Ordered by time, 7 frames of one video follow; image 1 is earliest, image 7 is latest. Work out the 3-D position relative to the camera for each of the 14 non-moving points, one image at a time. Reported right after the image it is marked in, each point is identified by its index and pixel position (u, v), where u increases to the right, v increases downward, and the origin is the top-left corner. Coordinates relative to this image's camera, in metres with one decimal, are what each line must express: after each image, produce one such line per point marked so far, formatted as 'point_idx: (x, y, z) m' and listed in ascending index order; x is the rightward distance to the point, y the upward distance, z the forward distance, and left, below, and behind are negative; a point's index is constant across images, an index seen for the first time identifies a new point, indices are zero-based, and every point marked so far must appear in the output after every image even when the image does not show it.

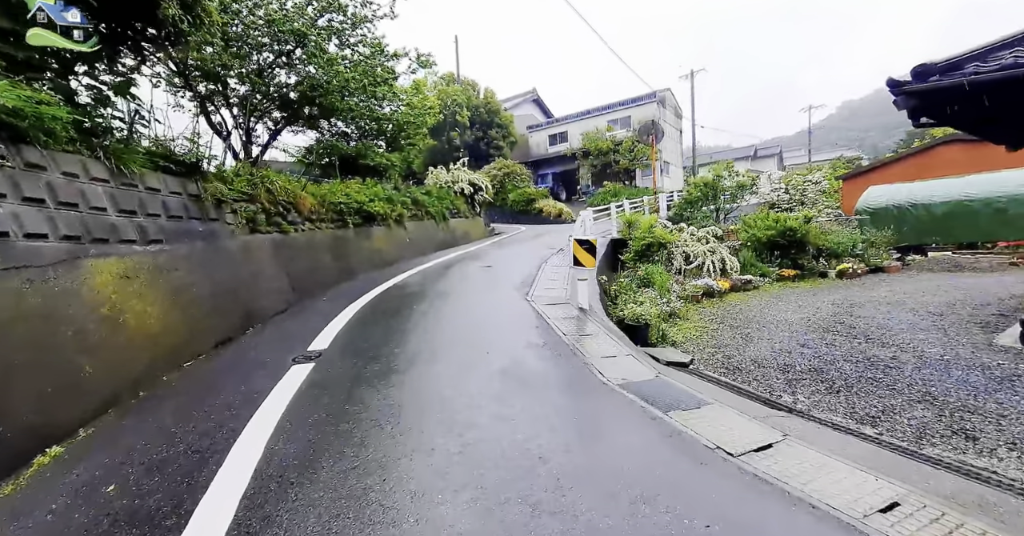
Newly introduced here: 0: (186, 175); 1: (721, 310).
0: (-3.6, +1.0, +4.9) m
1: (+3.1, -0.6, +6.8) m
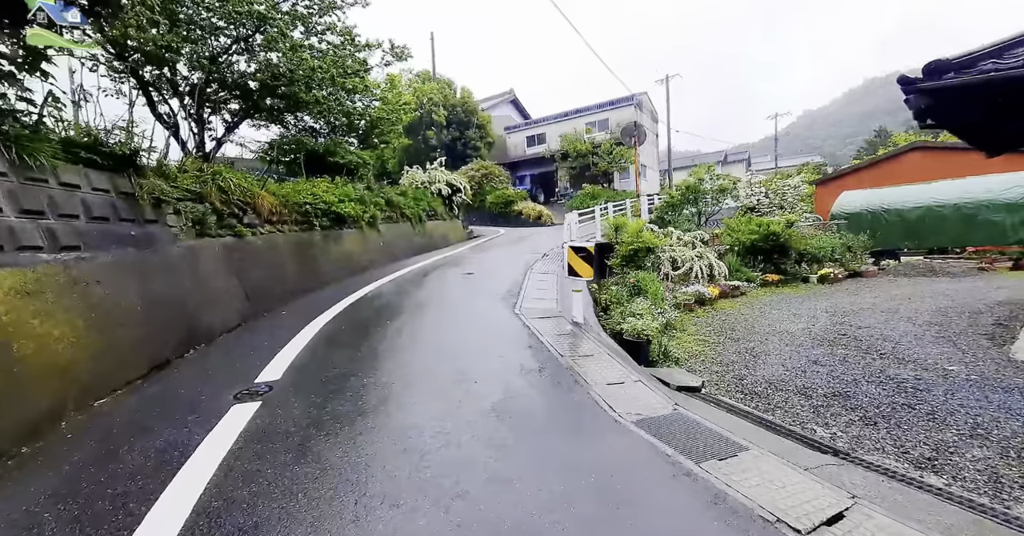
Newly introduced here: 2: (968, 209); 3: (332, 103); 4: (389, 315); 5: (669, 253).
0: (-3.7, +0.9, +4.2) m
1: (+2.9, -0.7, +6.4) m
2: (+14.7, +1.9, +14.5) m
3: (-3.4, +3.1, +8.5) m
4: (-1.3, -0.5, +4.7) m
5: (+3.2, +0.3, +9.1) m
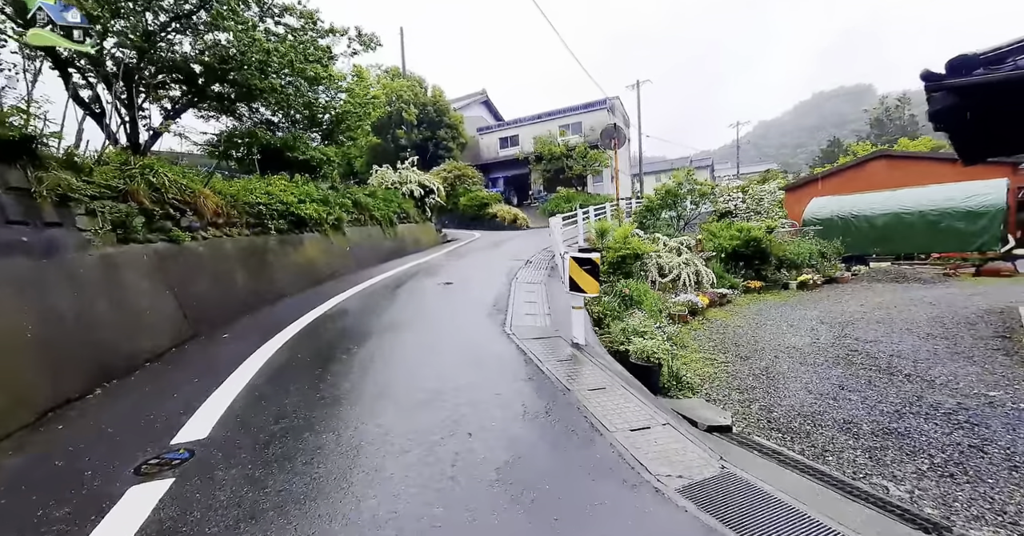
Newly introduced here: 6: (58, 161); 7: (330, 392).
0: (-3.8, +0.8, +3.3) m
1: (+2.7, -0.9, +5.9) m
2: (+13.9, +1.7, +14.9) m
3: (-3.8, +3.0, +7.7) m
4: (-1.4, -0.6, +3.9) m
5: (+2.8, +0.2, +8.7) m
6: (-3.9, +0.9, +3.9) m
7: (-1.1, -0.8, +2.8) m
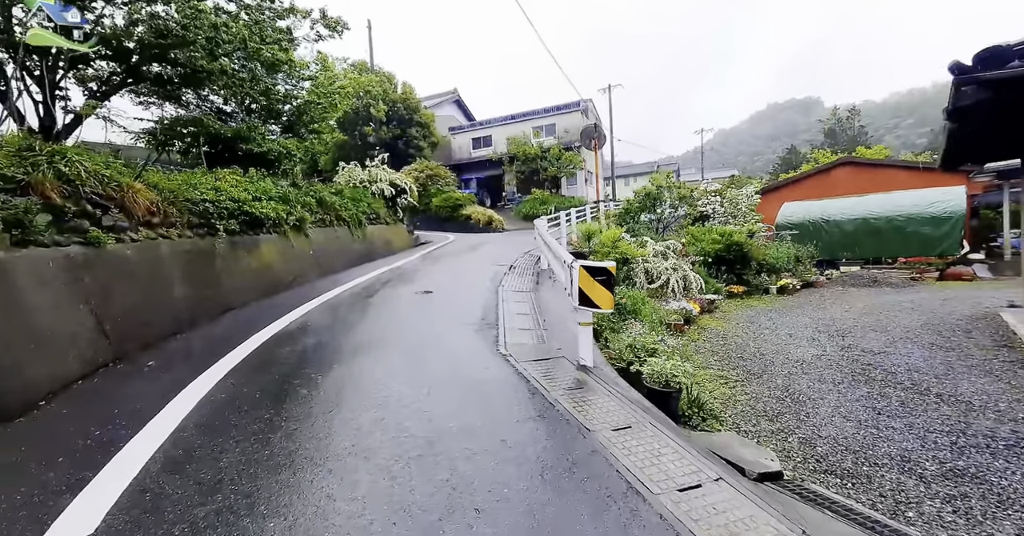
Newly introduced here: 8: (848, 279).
0: (-3.7, +0.7, +2.5) m
1: (+2.5, -1.0, +5.5) m
2: (+13.1, +1.6, +15.2) m
3: (-4.1, +2.9, +6.8) m
4: (-1.4, -0.7, +3.2) m
5: (+2.4, +0.1, +8.2) m
6: (-3.9, +0.8, +3.0) m
7: (-1.1, -0.8, +2.1) m
8: (+10.5, -0.3, +14.0) m
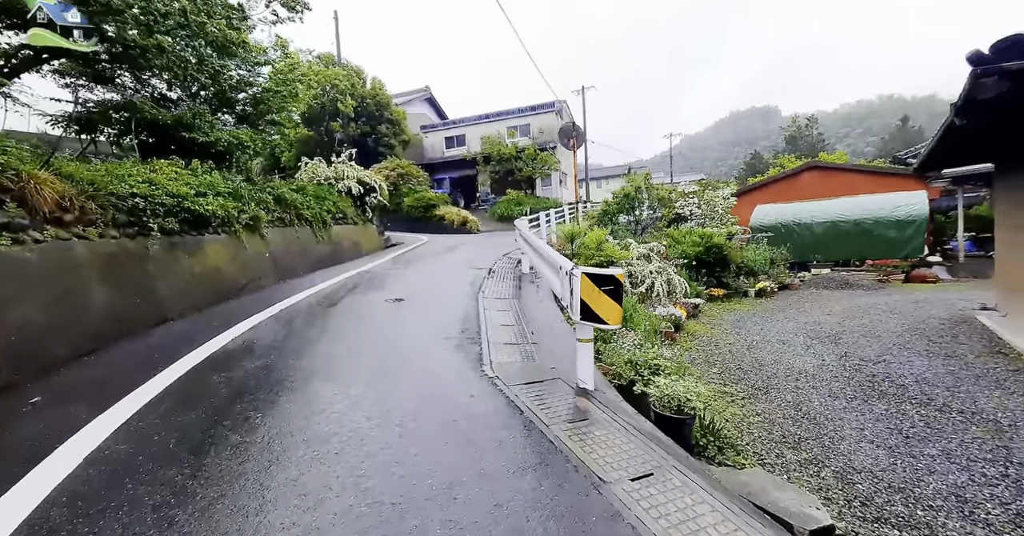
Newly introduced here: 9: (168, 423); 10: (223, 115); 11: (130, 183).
0: (-3.8, +0.7, +1.7) m
1: (+2.3, -1.0, +5.1) m
2: (+12.3, +1.5, +15.5) m
3: (-4.3, +2.8, +6.0) m
4: (-1.5, -0.7, +2.6) m
5: (+2.0, 0.0, +7.9) m
6: (-4.0, +0.8, +2.2) m
7: (-1.1, -0.9, +1.5) m
8: (+9.7, -0.4, +14.1) m
9: (-1.7, -0.8, +2.2) m
10: (-5.4, +2.9, +8.5) m
11: (-4.1, +0.9, +4.8) m
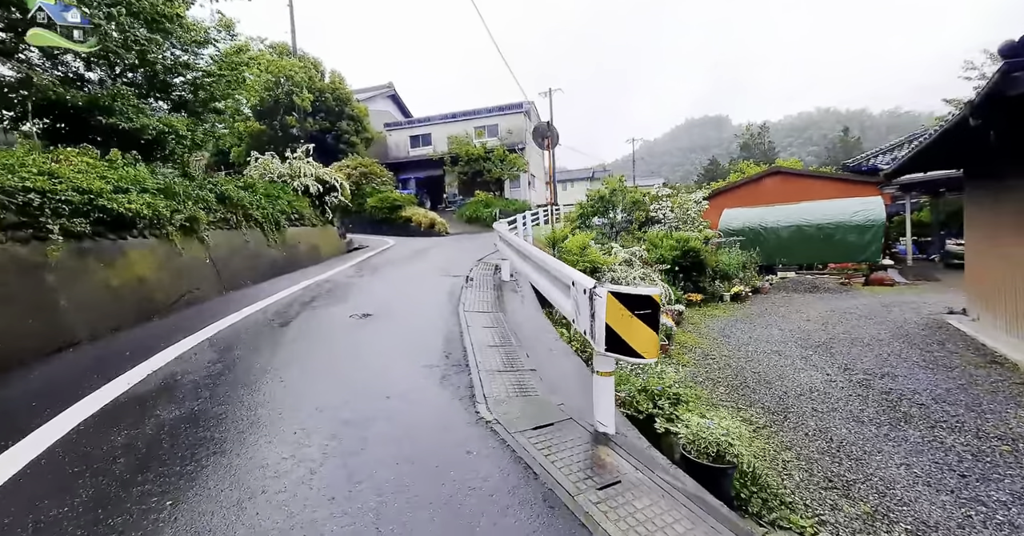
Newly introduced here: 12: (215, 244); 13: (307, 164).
0: (-3.6, +0.6, +0.8) m
1: (+2.1, -1.1, +4.7) m
2: (+11.2, +1.4, +15.8) m
3: (-4.6, +2.7, +5.1) m
4: (-1.4, -0.8, +1.9) m
5: (+1.6, -0.1, +7.4) m
6: (-3.9, +0.7, +1.3) m
7: (-0.9, -1.0, +0.8) m
8: (+8.8, -0.5, +14.3) m
9: (-1.6, -0.9, +1.5) m
10: (-5.9, +2.8, +7.4) m
11: (-4.2, +0.8, +3.9) m
12: (-4.3, +0.4, +6.6) m
13: (-5.2, +2.7, +11.5) m
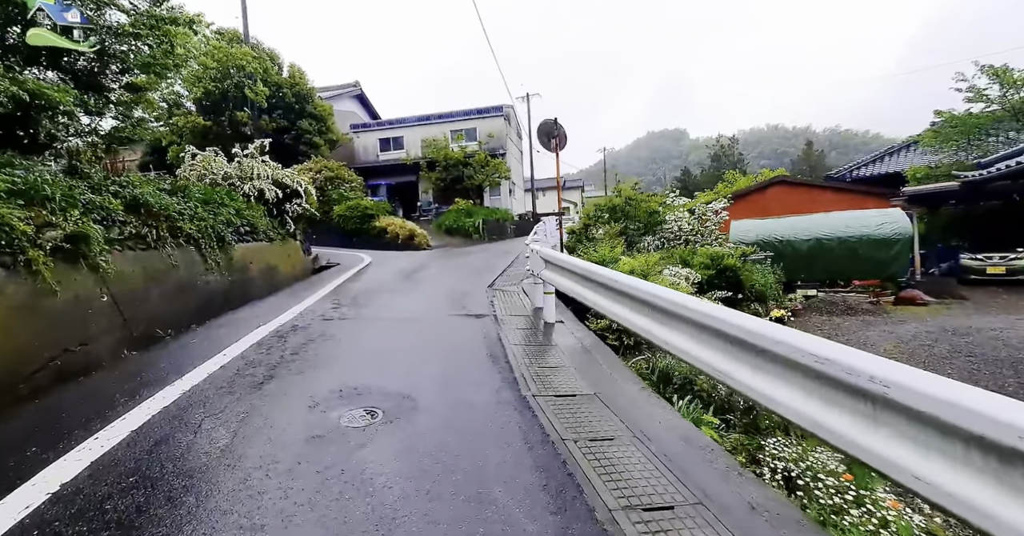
0: (-2.7, +0.3, -1.4) m
1: (+2.8, -1.5, +2.9) m
2: (+11.0, +0.9, +14.8) m
3: (-3.9, +2.3, +2.9) m
4: (-0.5, -1.2, -0.1) m
5: (+2.1, -0.5, +5.6) m
6: (-2.9, +0.4, -0.9) m
7: (0.0, -1.3, -1.2) m
8: (+8.7, -1.0, +13.0) m
9: (-0.7, -1.2, -0.6) m
10: (-5.4, +2.3, +5.1) m
11: (-3.4, +0.4, +1.6) m
12: (-3.8, -0.1, +4.3) m
13: (-5.1, +2.2, +9.2) m
